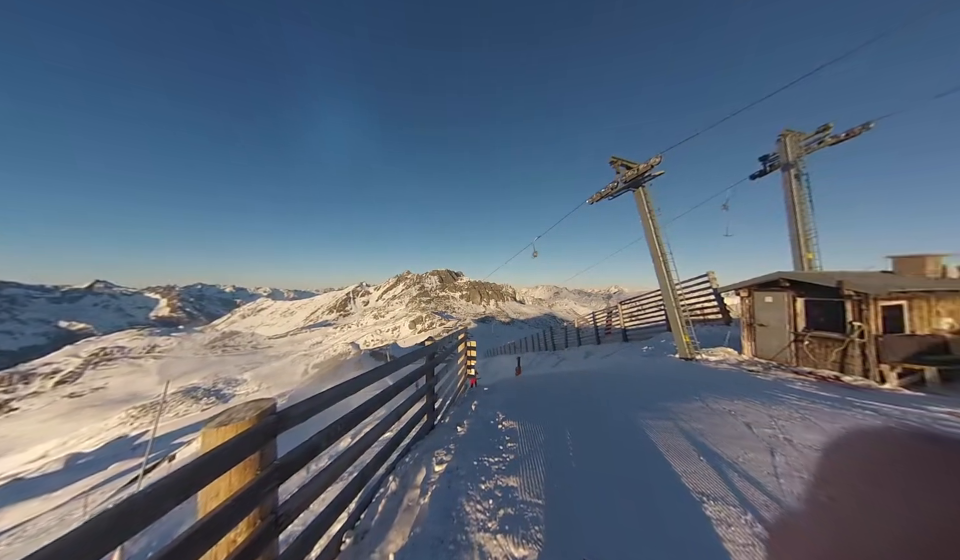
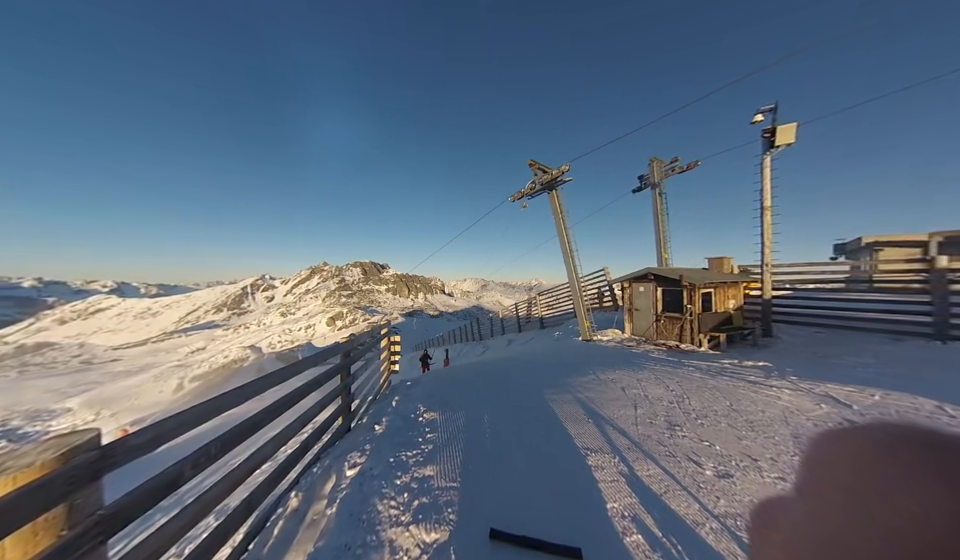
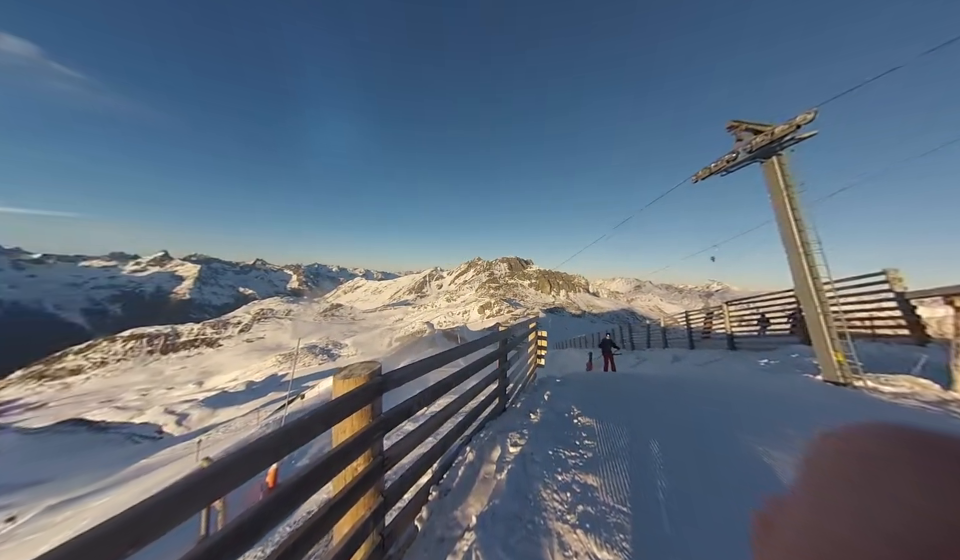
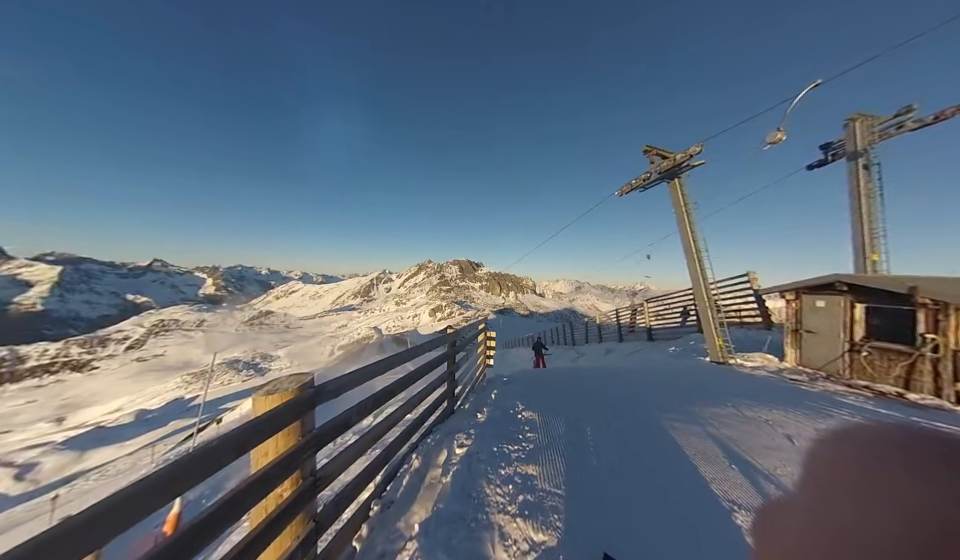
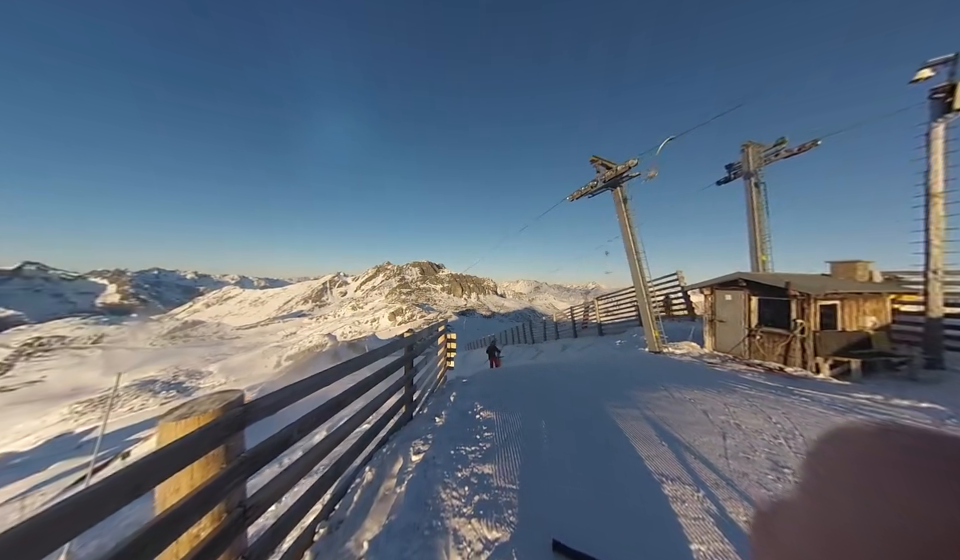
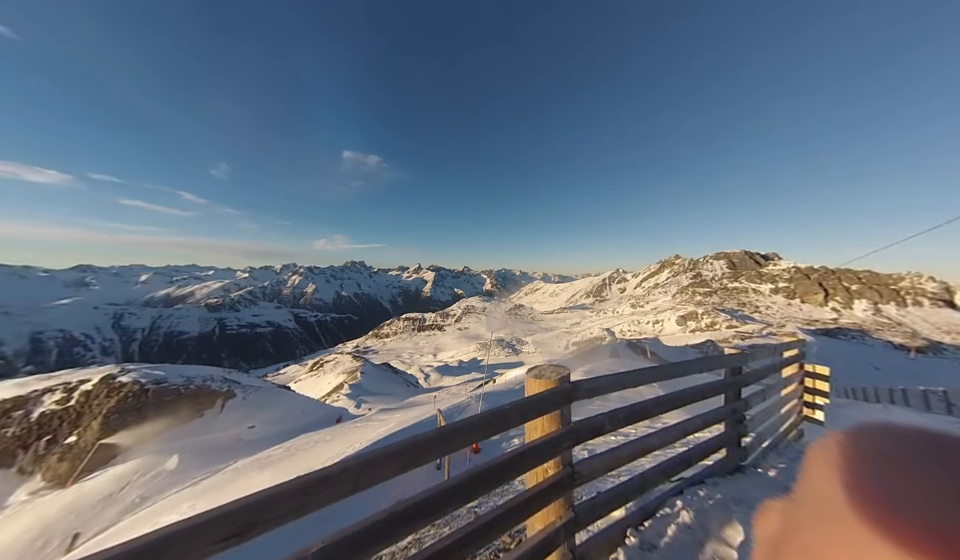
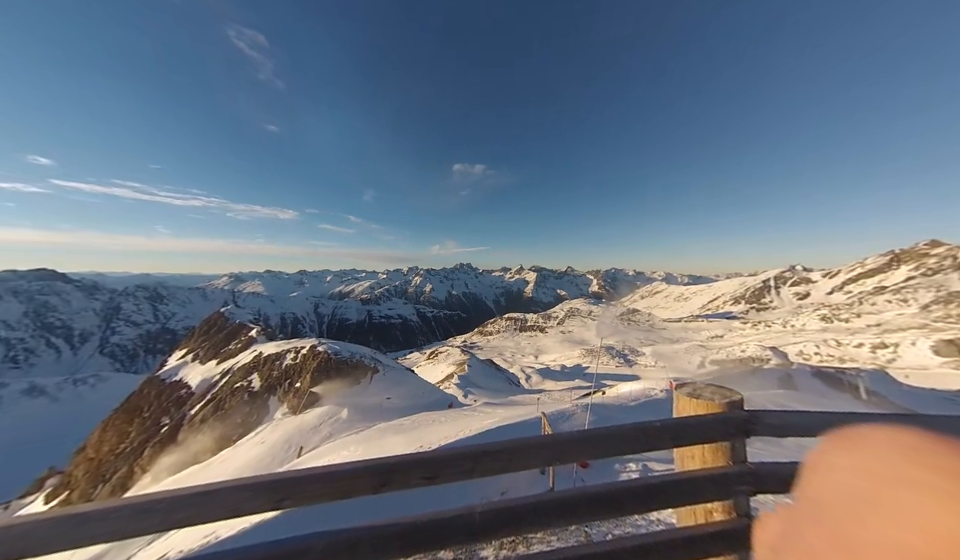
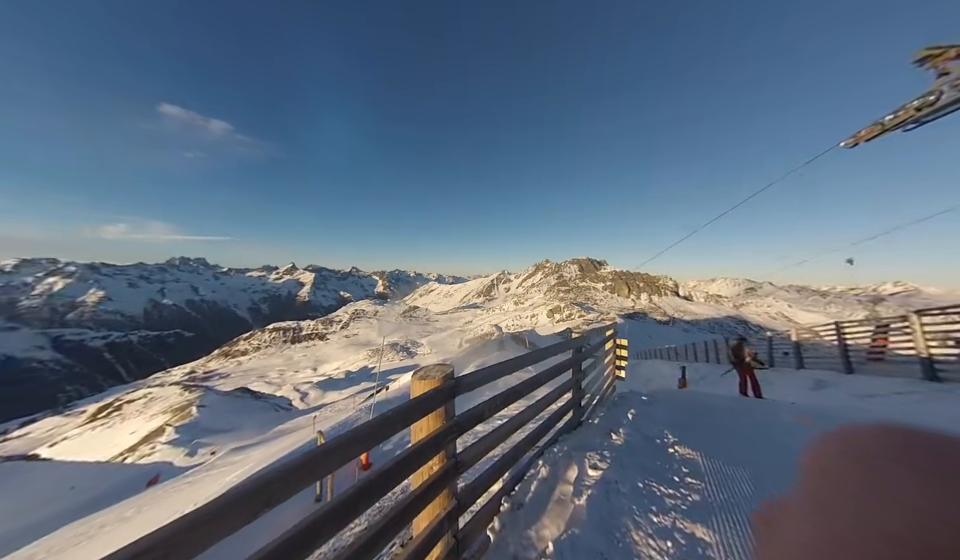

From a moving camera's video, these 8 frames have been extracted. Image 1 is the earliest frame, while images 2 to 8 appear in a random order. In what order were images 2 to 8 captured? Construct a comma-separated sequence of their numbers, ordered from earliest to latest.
2, 5, 4, 3, 8, 6, 7
